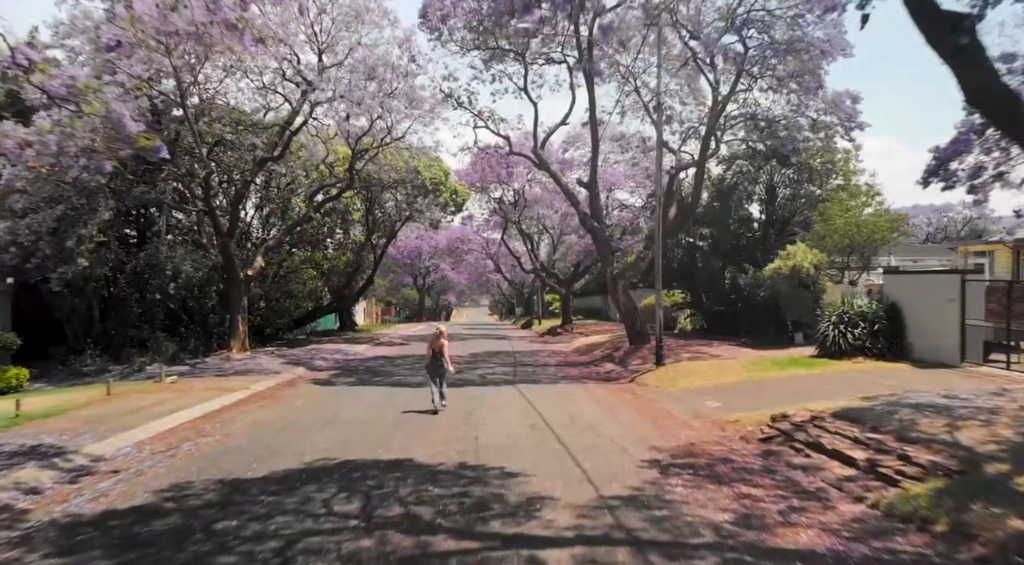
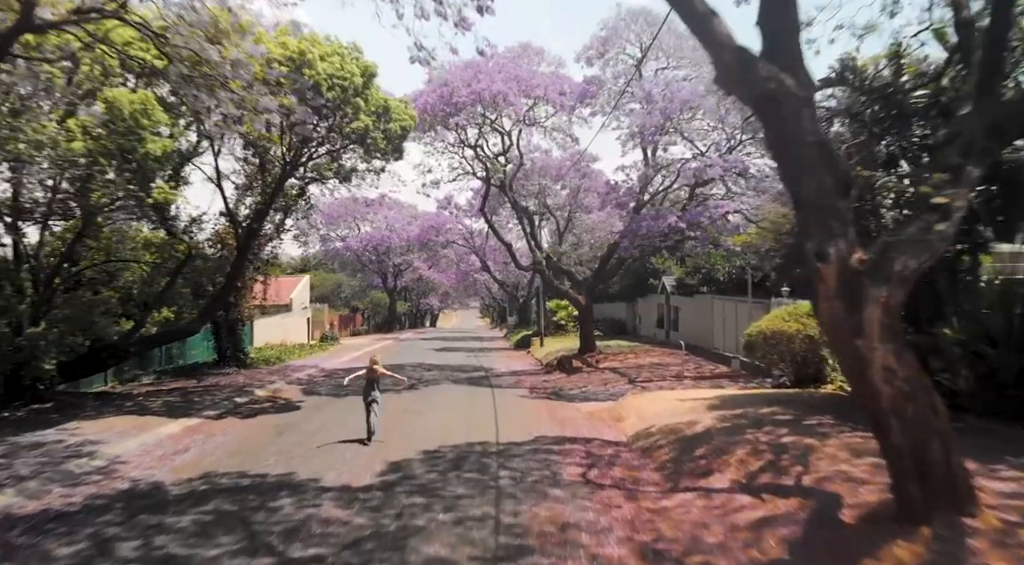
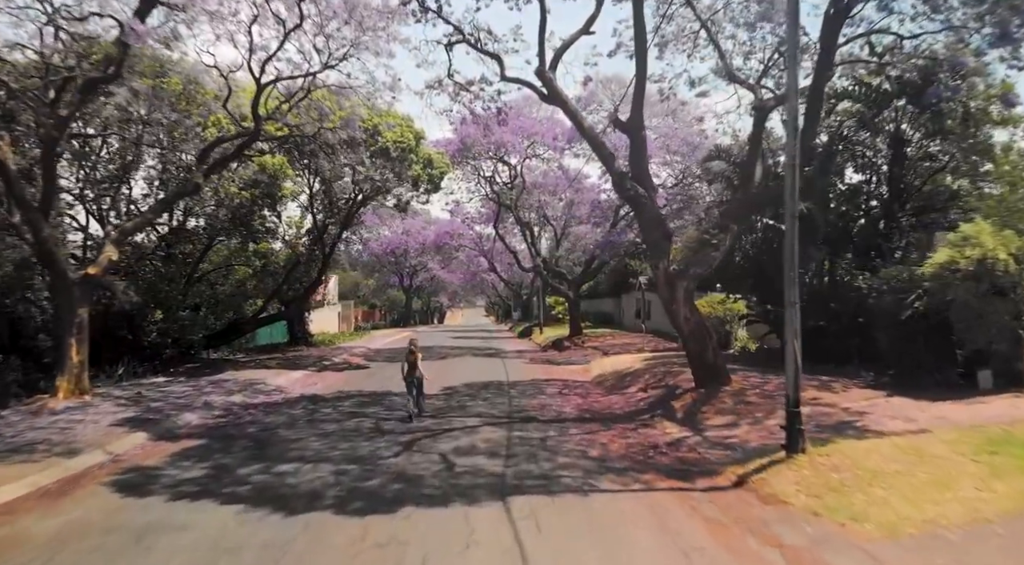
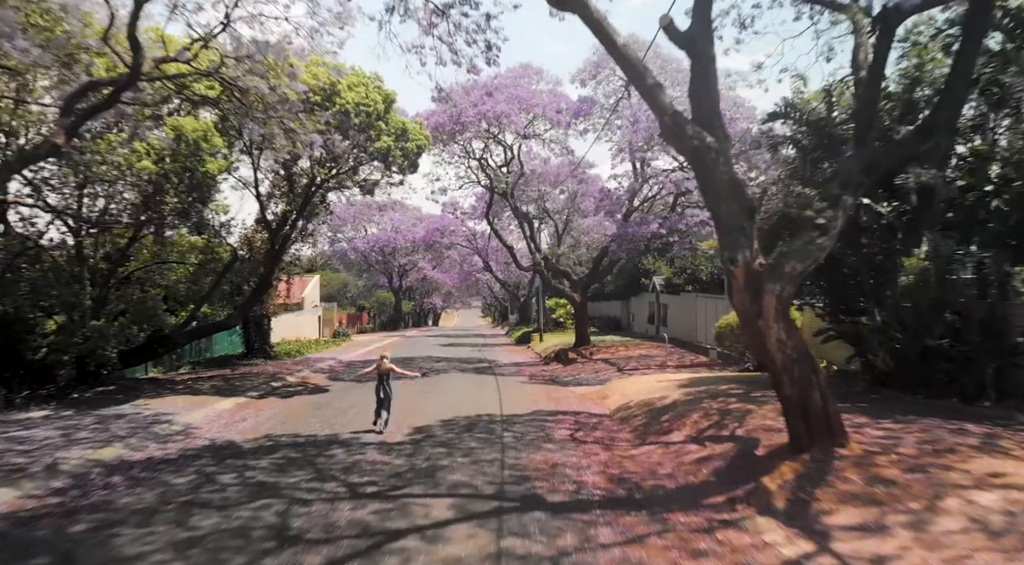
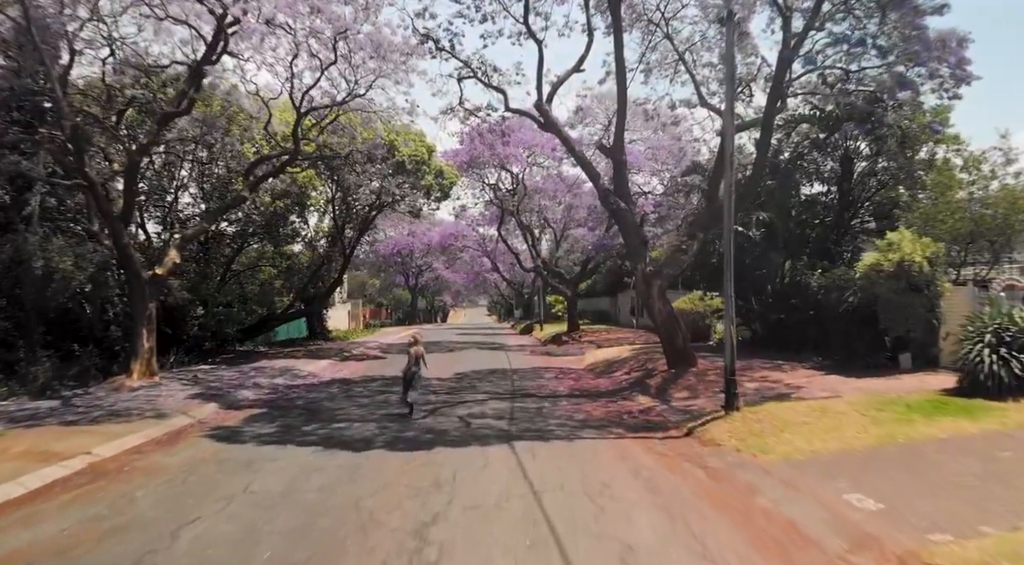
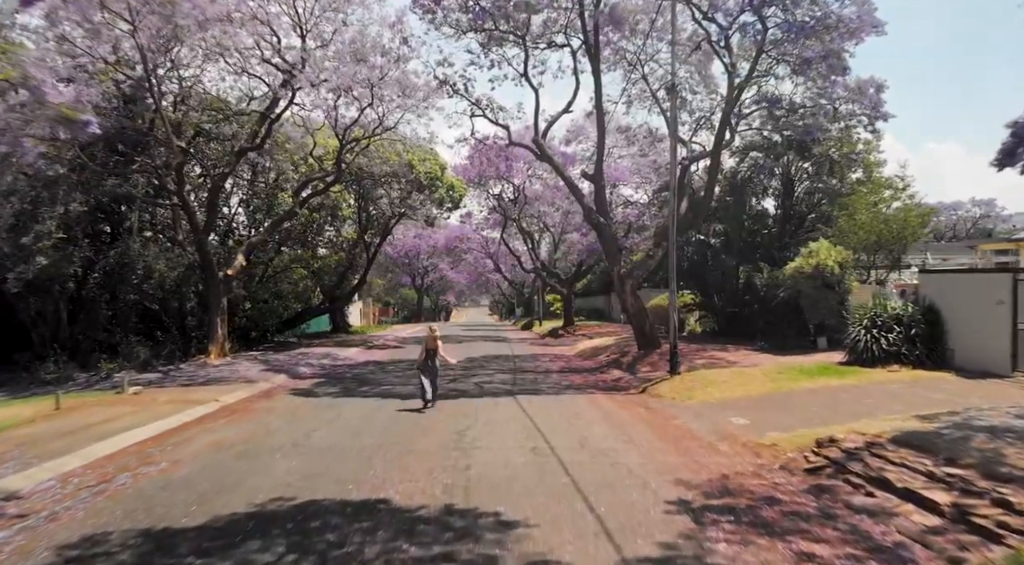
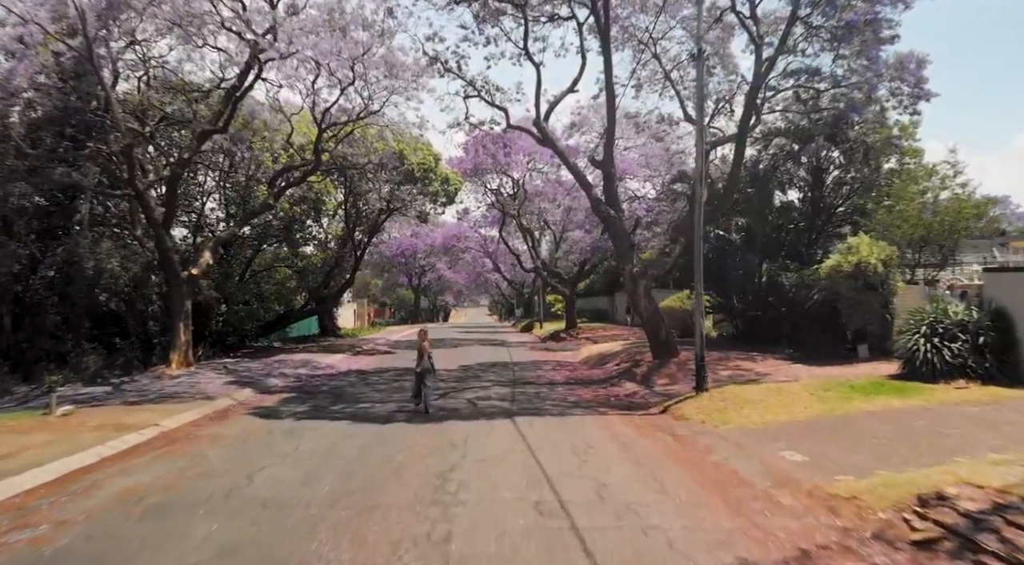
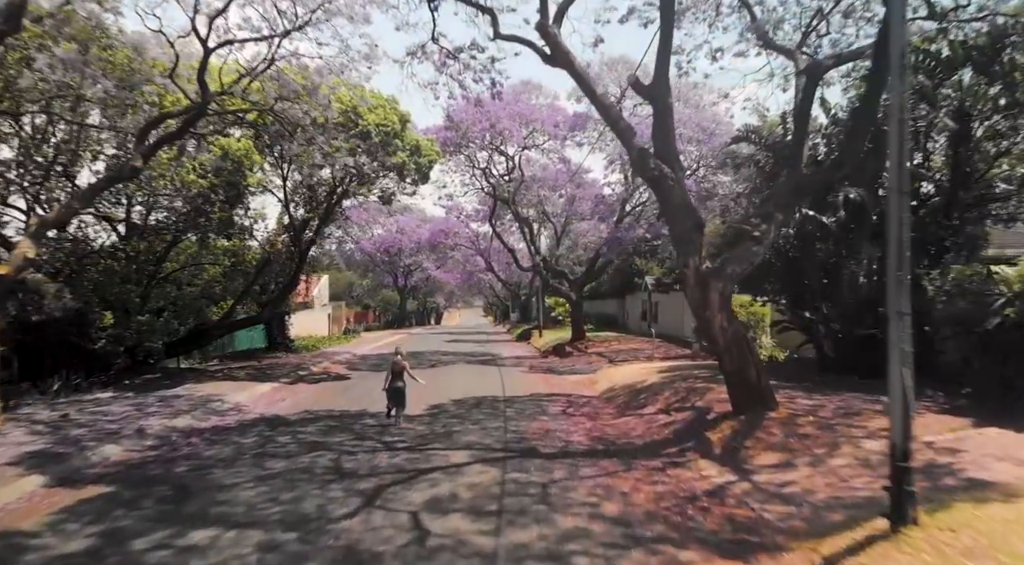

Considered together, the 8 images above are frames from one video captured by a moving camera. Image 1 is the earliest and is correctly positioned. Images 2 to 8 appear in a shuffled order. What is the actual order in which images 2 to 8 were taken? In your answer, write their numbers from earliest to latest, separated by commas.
6, 7, 5, 3, 8, 4, 2
